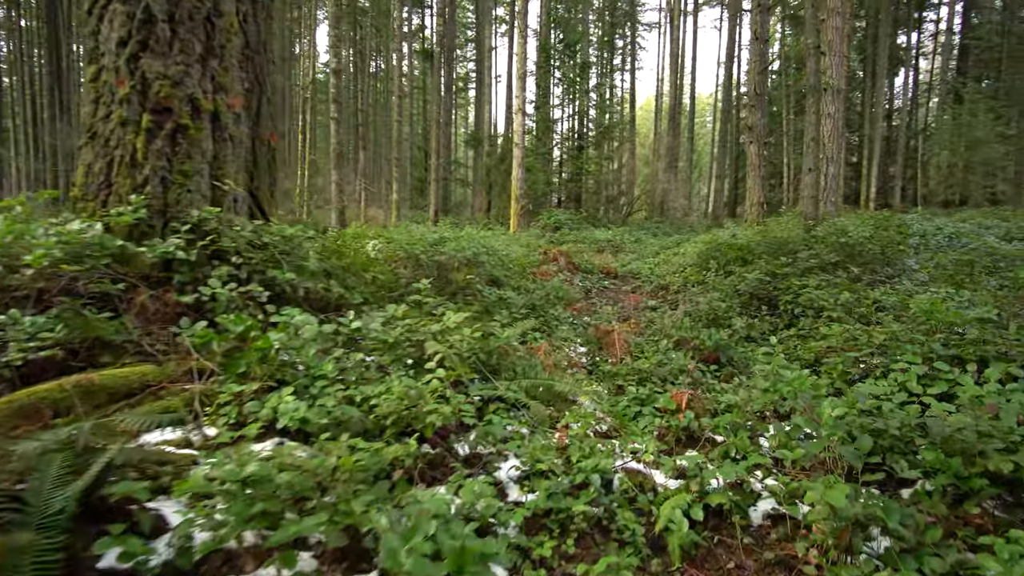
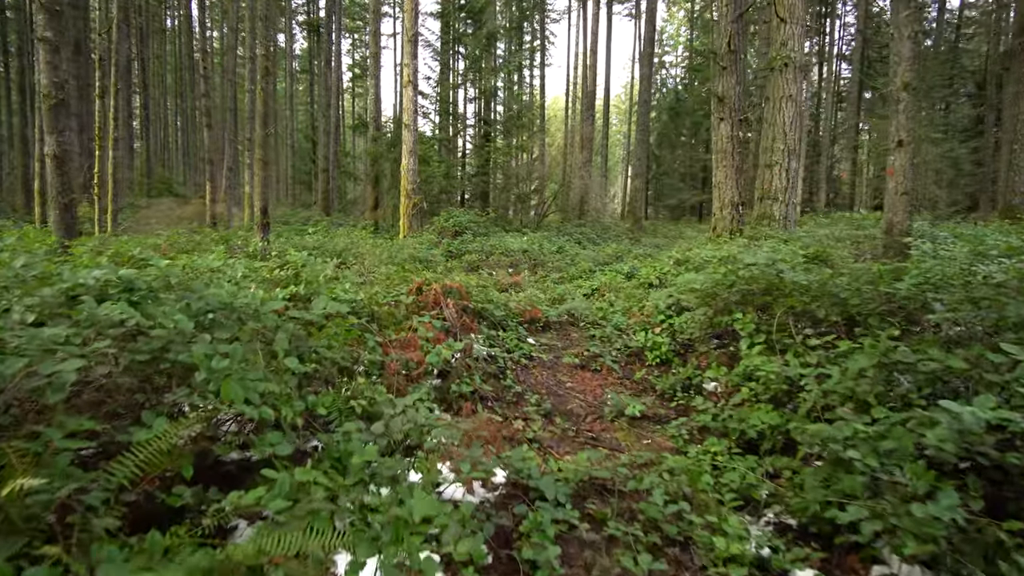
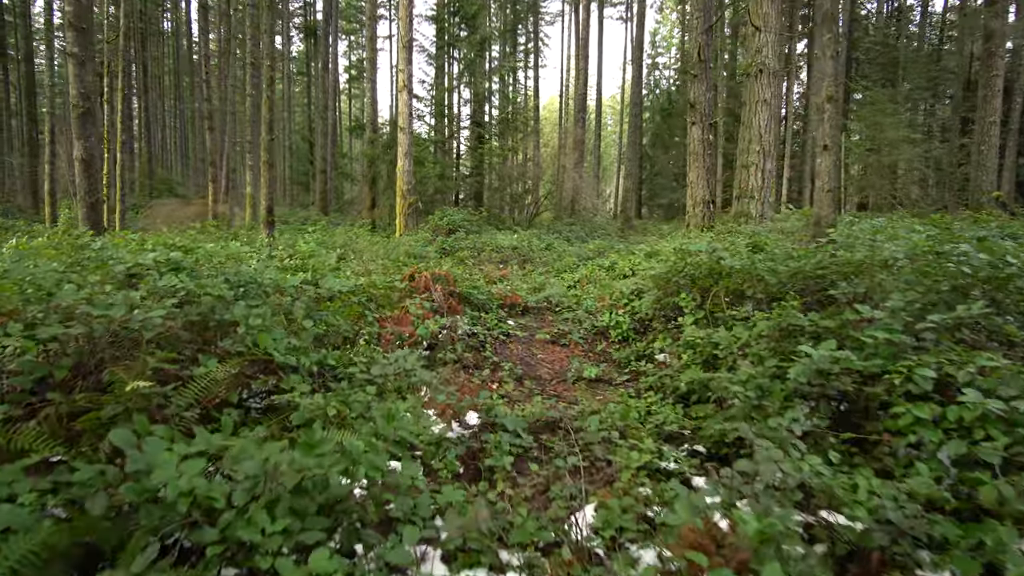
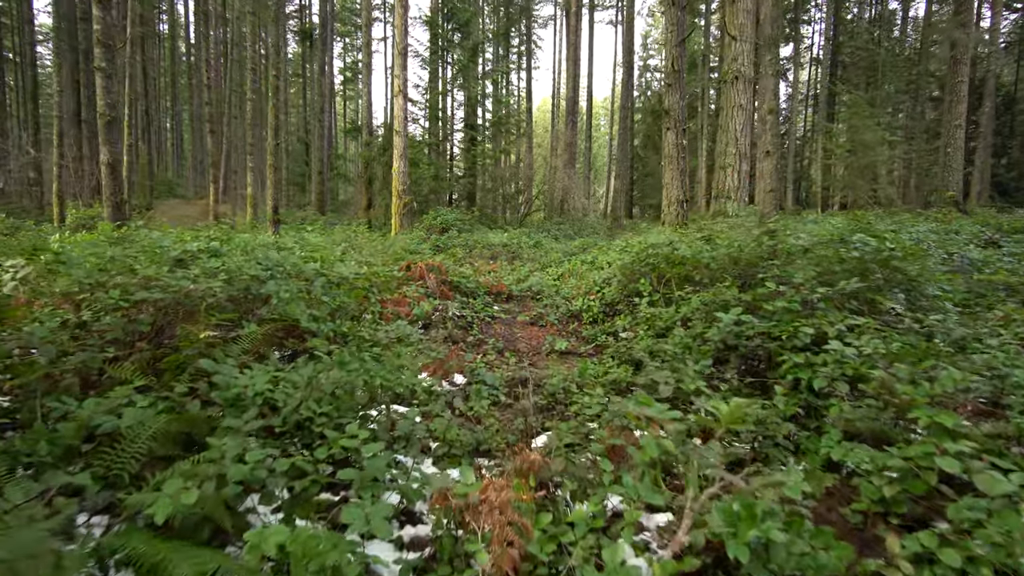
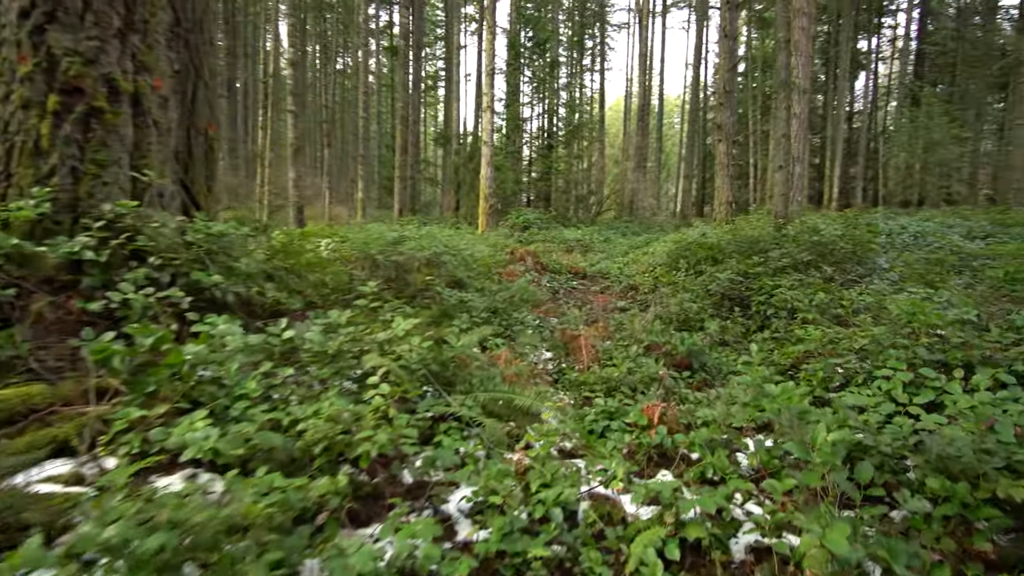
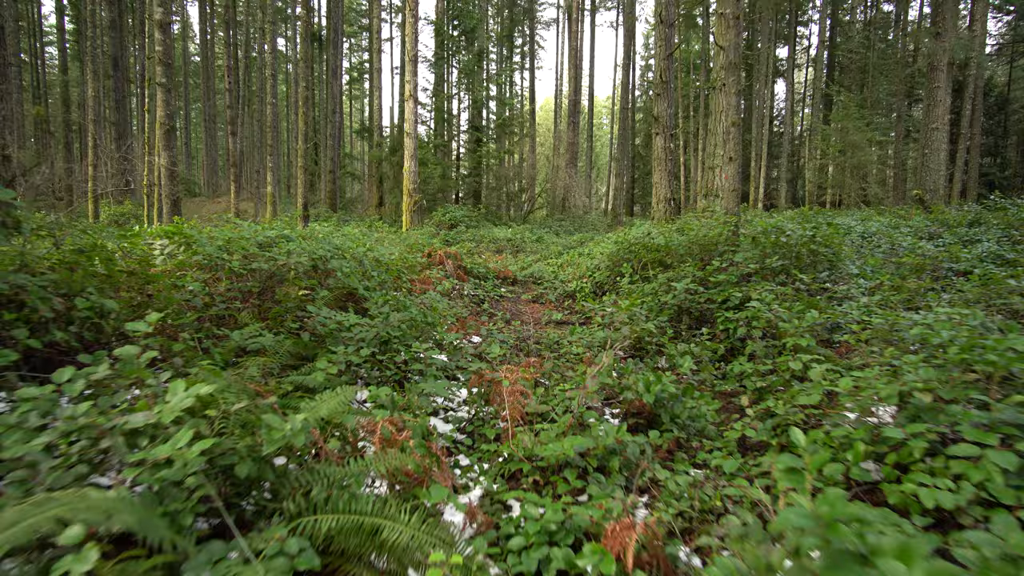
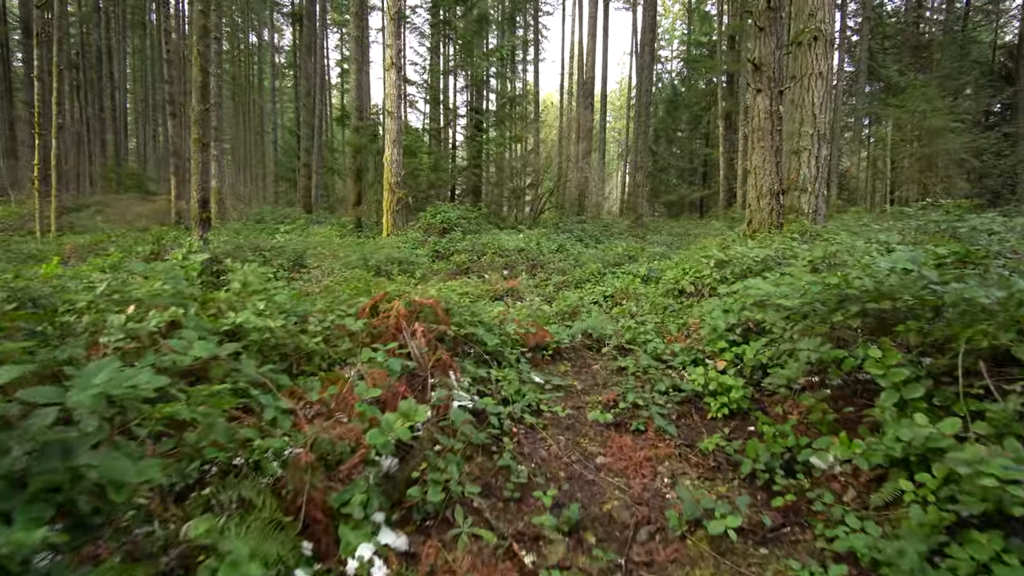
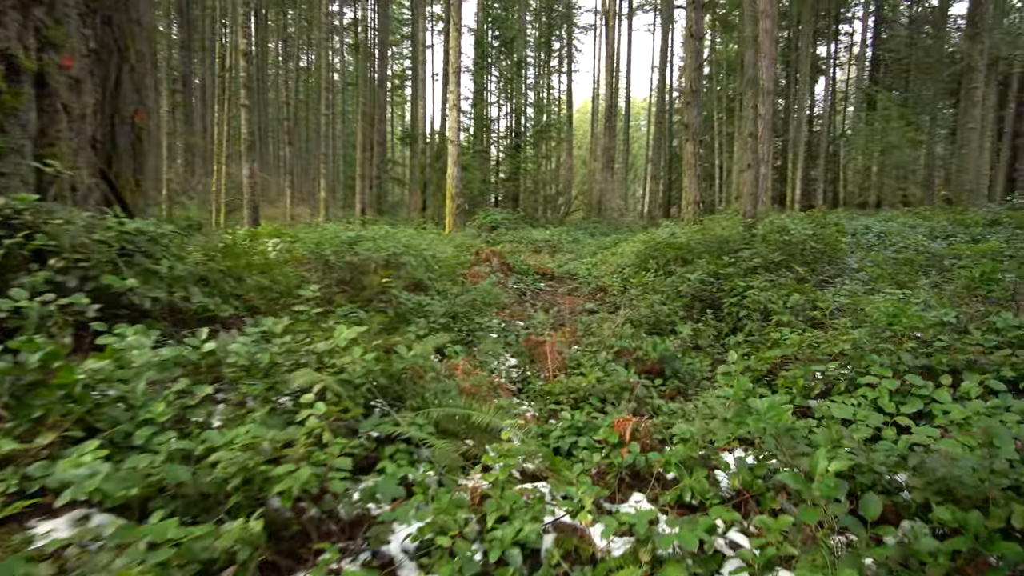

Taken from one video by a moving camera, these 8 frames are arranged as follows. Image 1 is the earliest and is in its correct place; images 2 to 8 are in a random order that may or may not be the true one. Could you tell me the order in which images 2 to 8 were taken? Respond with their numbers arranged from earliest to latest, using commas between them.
5, 8, 6, 4, 3, 2, 7
